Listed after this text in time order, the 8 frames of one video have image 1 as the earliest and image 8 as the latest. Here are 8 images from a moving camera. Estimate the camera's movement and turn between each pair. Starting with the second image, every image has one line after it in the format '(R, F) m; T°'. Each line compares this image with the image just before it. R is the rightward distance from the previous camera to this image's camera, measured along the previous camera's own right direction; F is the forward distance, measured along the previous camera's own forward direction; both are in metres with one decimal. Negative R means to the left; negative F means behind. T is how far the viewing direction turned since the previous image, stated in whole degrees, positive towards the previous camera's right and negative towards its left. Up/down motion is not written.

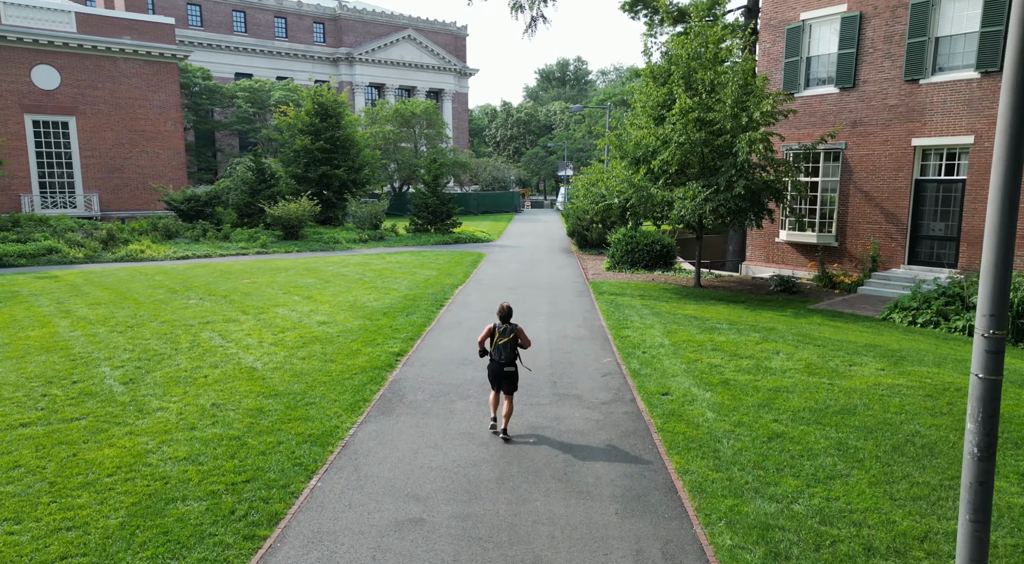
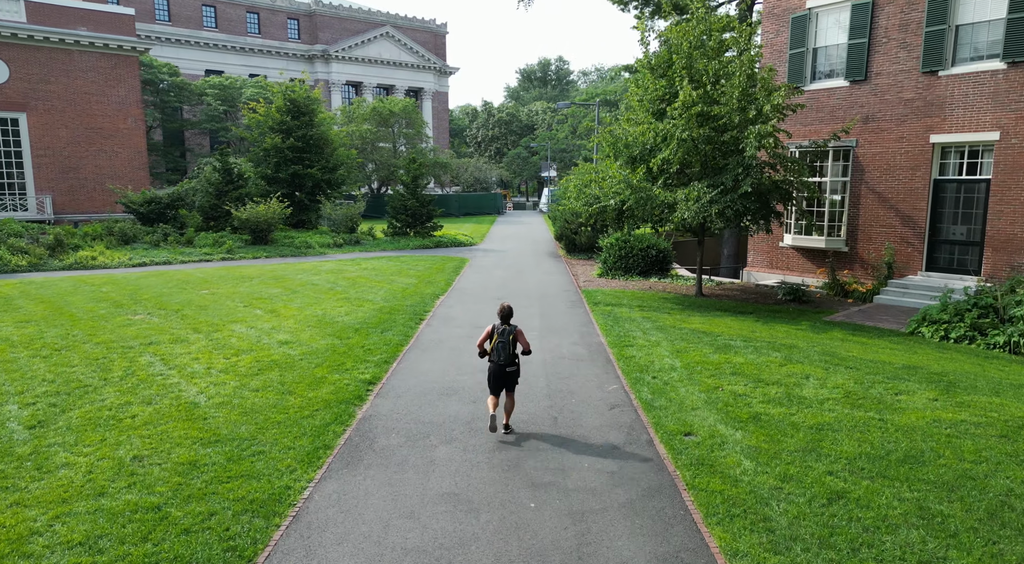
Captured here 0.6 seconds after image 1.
(-0.1, +1.5) m; +2°
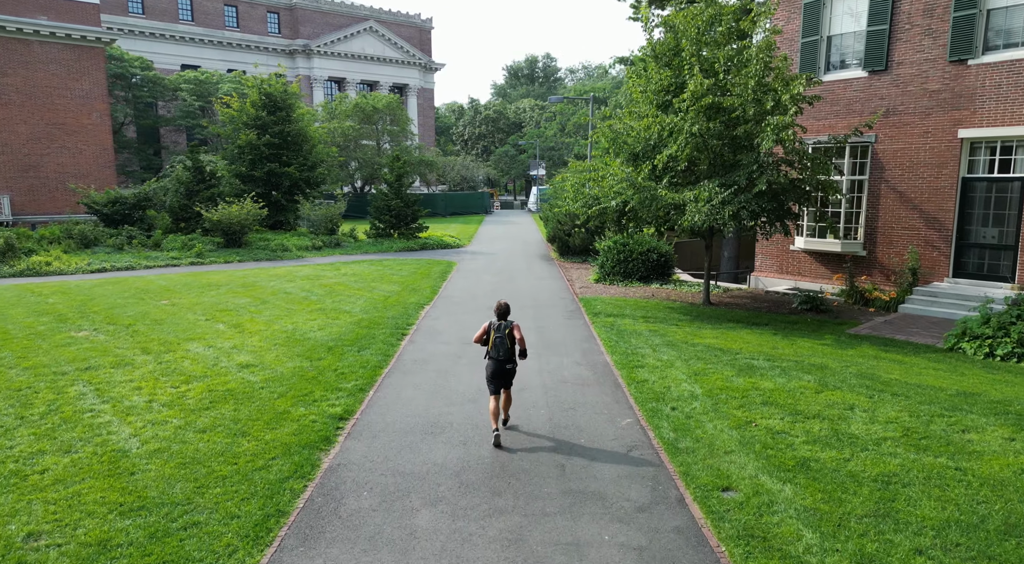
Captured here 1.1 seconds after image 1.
(-0.1, +1.4) m; +1°
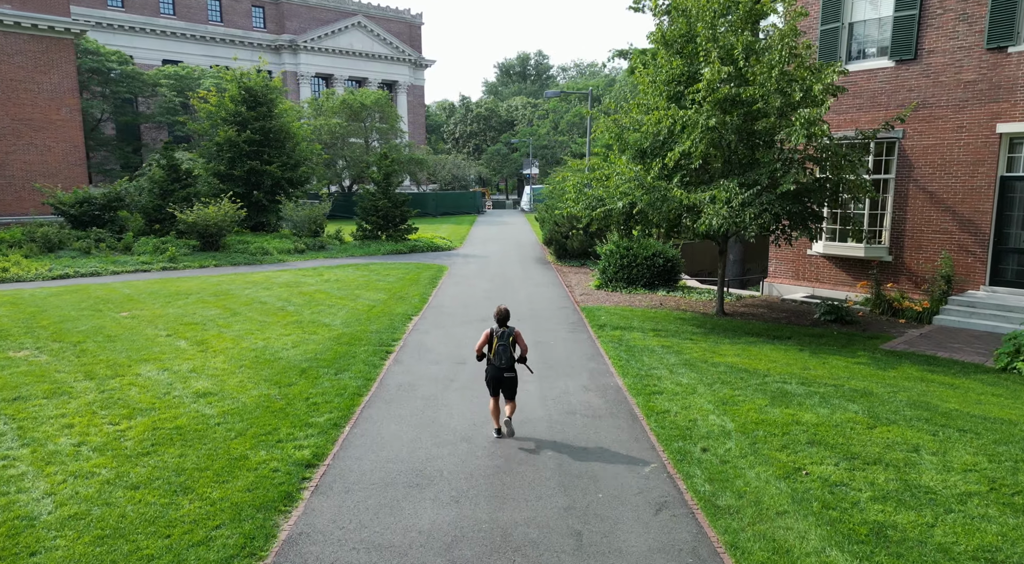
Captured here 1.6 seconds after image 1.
(-0.1, +1.3) m; +1°
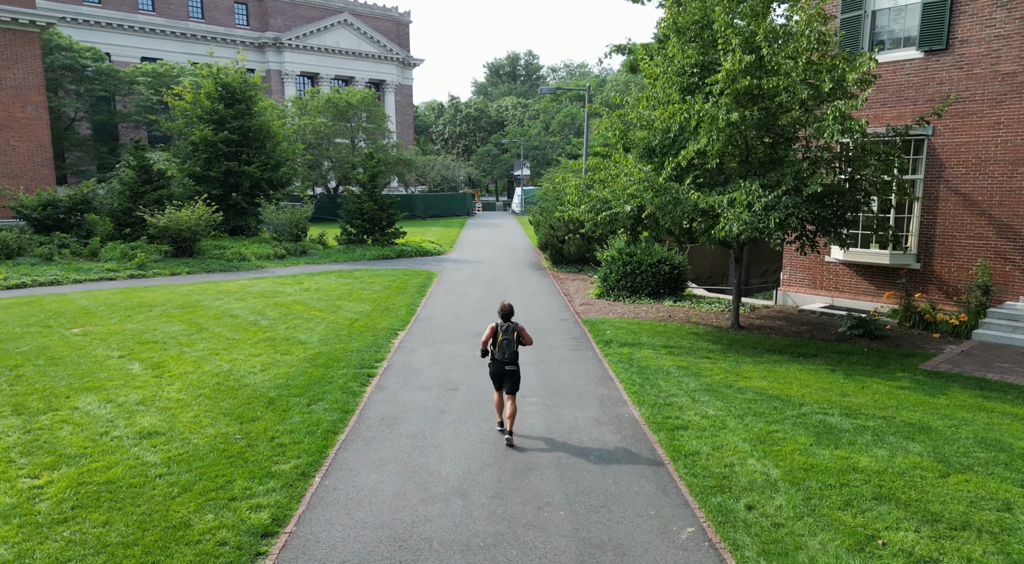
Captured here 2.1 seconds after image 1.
(-0.1, +1.3) m; +1°
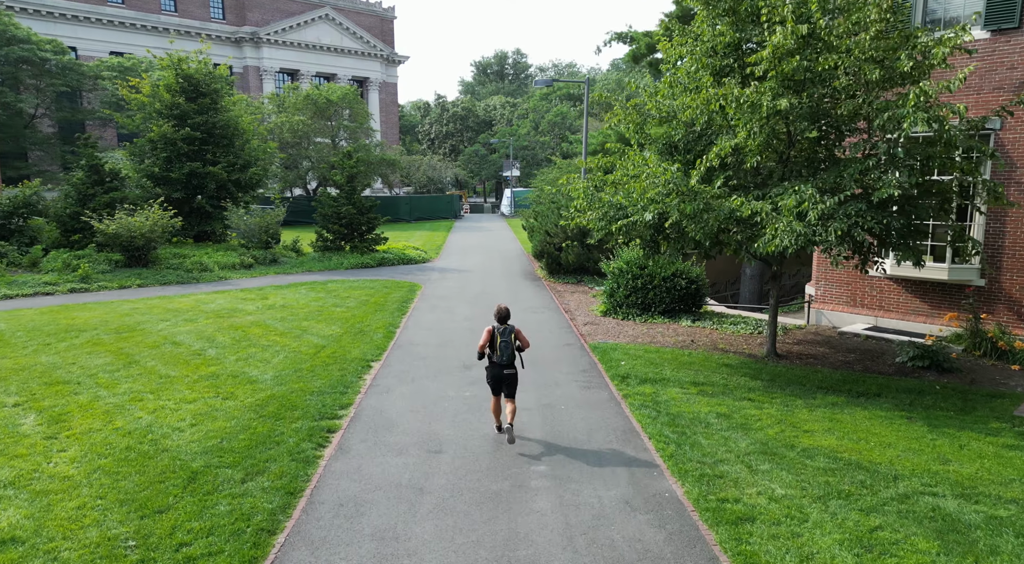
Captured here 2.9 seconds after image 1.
(-0.1, +2.1) m; +1°
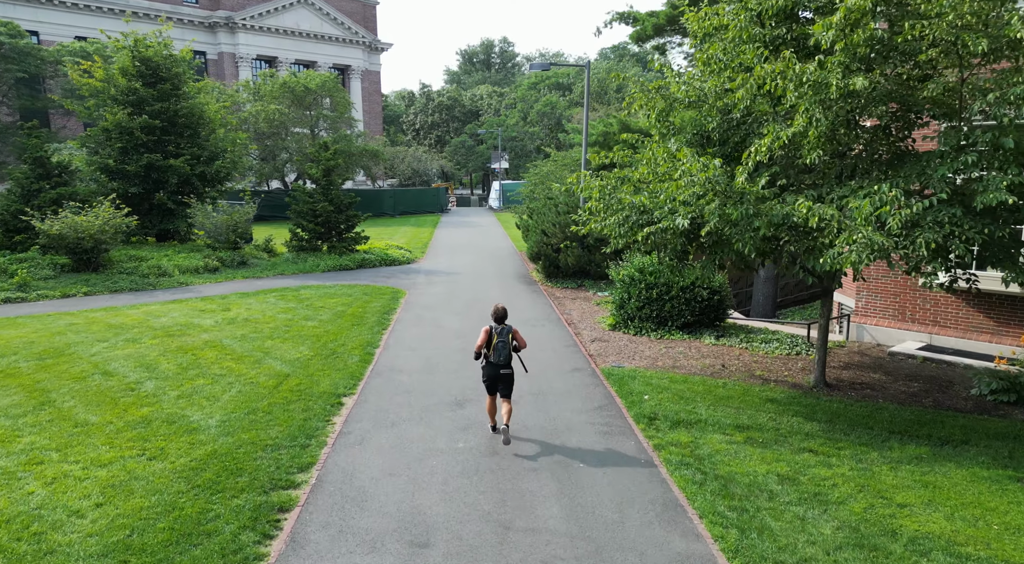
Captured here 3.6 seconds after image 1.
(-0.2, +1.9) m; +1°
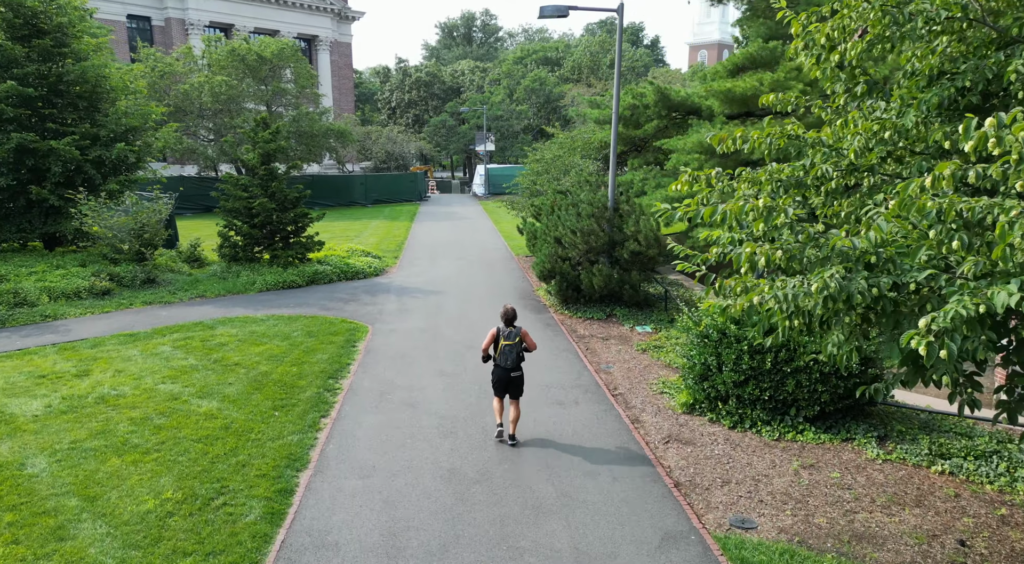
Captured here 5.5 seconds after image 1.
(-0.5, +5.1) m; +2°
